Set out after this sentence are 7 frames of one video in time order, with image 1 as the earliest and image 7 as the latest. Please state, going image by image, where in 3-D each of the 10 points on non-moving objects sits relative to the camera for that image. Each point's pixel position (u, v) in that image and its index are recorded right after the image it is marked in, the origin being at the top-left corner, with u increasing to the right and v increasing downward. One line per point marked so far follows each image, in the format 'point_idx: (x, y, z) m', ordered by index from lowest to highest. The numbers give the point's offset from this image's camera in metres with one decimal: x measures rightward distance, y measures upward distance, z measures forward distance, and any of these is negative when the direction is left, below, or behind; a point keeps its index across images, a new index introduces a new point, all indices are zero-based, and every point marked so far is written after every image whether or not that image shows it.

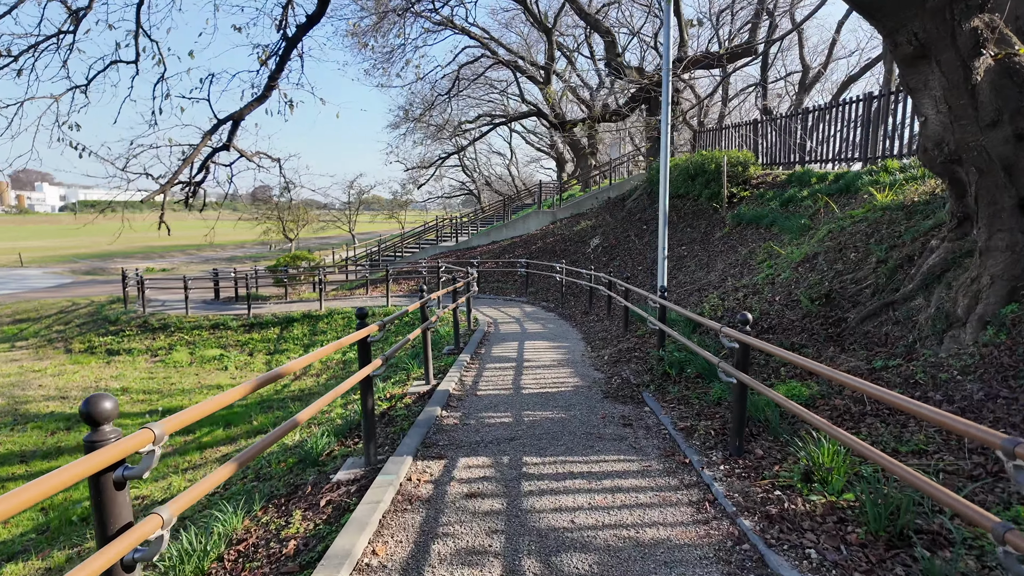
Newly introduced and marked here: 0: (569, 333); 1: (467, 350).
0: (+0.9, -0.7, +9.2) m
1: (-0.6, -0.8, +7.7) m
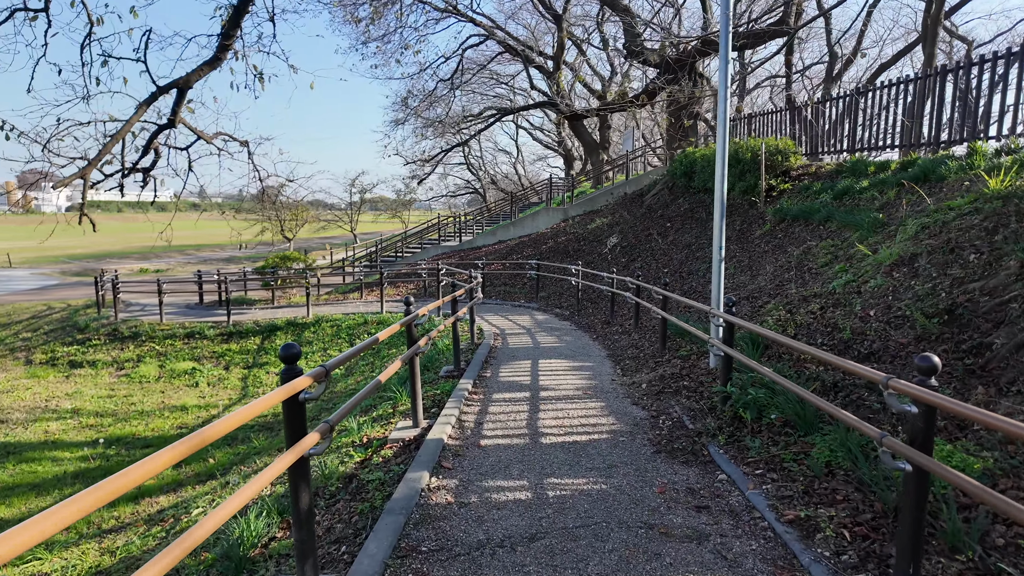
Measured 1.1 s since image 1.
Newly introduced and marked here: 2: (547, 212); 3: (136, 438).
0: (+1.1, -0.8, +7.7) m
1: (-0.4, -0.9, +6.3) m
2: (+1.1, +2.3, +18.2) m
3: (-5.0, -2.0, +7.8) m
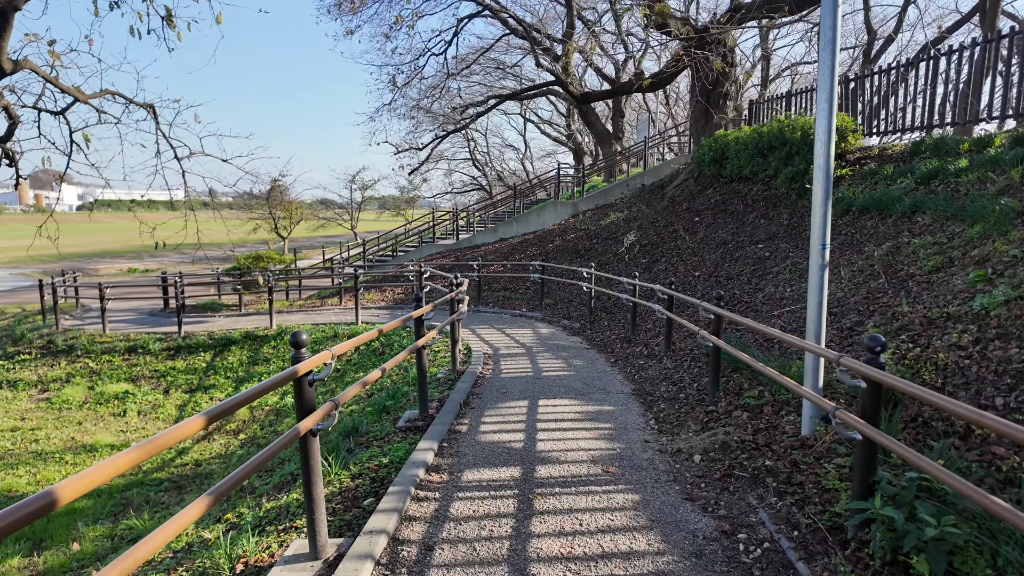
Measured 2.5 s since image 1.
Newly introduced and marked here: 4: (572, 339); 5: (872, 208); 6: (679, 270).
0: (+1.0, -0.9, +5.8) m
1: (-0.6, -1.0, +4.3) m
2: (+1.2, +2.2, +16.3) m
3: (-5.1, -2.1, +6.0) m
4: (+0.8, -0.7, +8.2) m
5: (+4.6, +1.0, +7.6) m
6: (+2.8, +0.3, +9.8) m
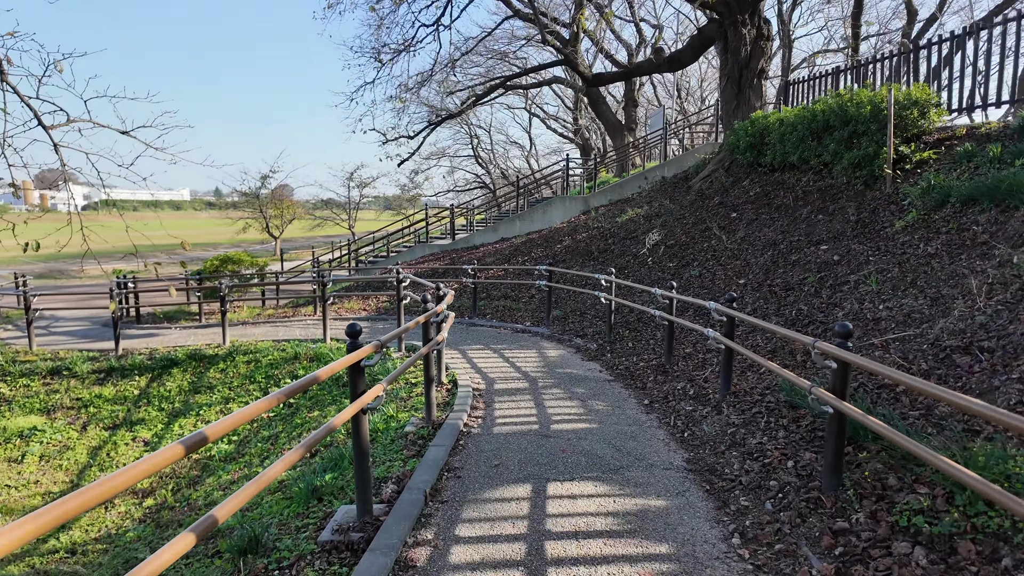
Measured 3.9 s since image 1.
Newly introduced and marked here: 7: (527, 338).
0: (+1.0, -1.1, +4.0) m
1: (-0.6, -1.2, +2.6) m
2: (+1.2, +2.1, +14.5) m
3: (-5.1, -2.2, +4.2) m
4: (+0.8, -0.9, +6.4) m
5: (+4.6, +0.9, +5.8) m
6: (+2.8, +0.1, +8.0) m
7: (+0.2, -0.7, +8.0) m
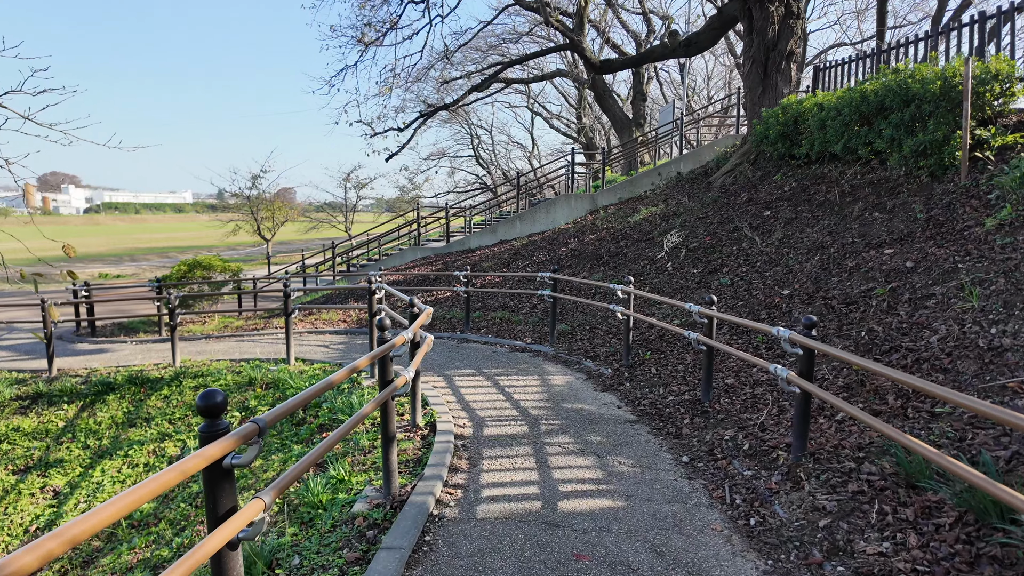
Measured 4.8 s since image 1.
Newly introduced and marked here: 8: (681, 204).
0: (+0.9, -1.2, +2.7) m
1: (-0.6, -1.3, +1.3) m
2: (+1.2, +1.9, +13.2) m
3: (-5.1, -2.4, +3.0) m
4: (+0.8, -1.0, +5.2) m
5: (+4.6, +0.8, +4.5) m
6: (+2.8, 0.0, +6.7) m
7: (+0.2, -0.8, +6.7) m
8: (+2.9, +1.4, +10.1) m
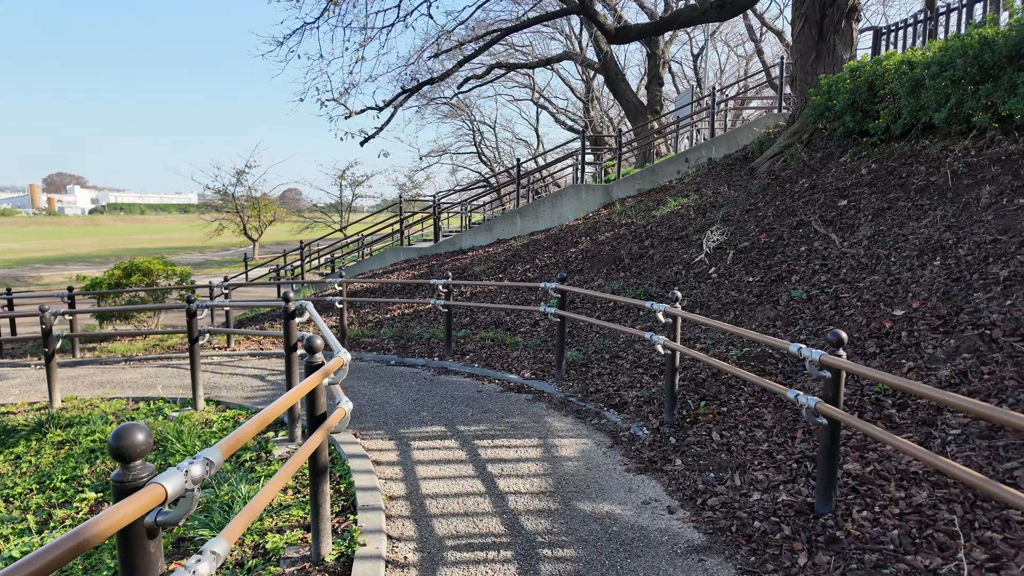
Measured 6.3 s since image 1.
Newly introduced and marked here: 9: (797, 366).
0: (+0.8, -1.3, +0.7) m
1: (-0.8, -1.4, -0.7) m
2: (+1.2, +1.8, +11.2) m
3: (-5.3, -2.5, +1.0) m
4: (+0.7, -1.1, +3.2) m
5: (+4.5, +0.6, +2.5) m
6: (+2.7, -0.1, +4.7) m
7: (+0.1, -0.9, +4.8) m
8: (+2.9, +1.3, +8.1) m
9: (+2.1, -0.6, +4.4) m
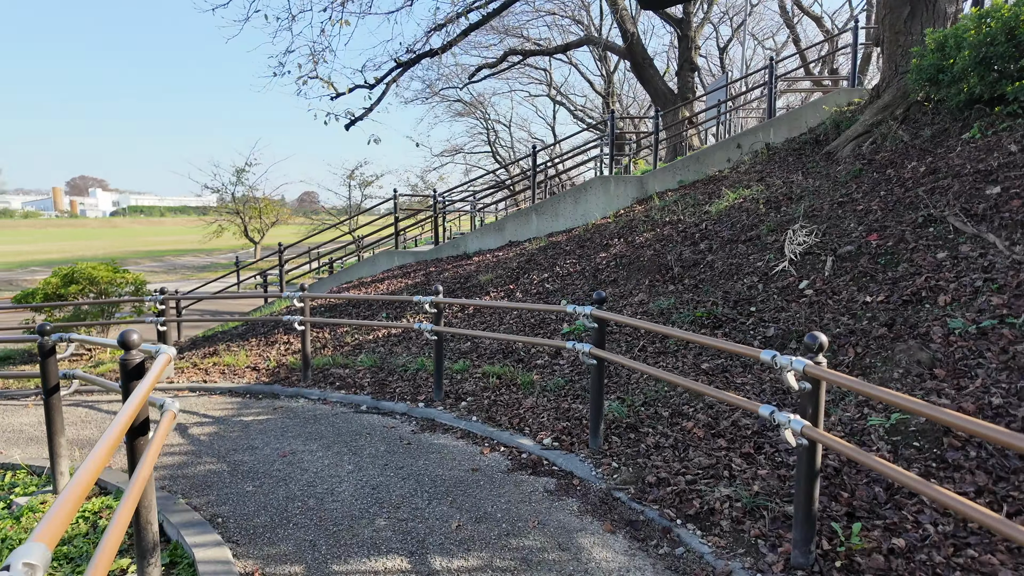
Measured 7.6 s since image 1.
0: (+0.7, -1.5, -1.0) m
1: (-0.9, -1.5, -2.4) m
2: (+1.5, +1.6, +9.5) m
3: (-5.3, -2.6, -0.6) m
4: (+0.7, -1.3, +1.4) m
5: (+4.5, +0.5, +0.6) m
6: (+2.7, -0.3, +2.9) m
7: (+0.2, -1.1, +3.0) m
8: (+3.0, +1.1, +6.3) m
9: (+2.2, -0.7, +2.6) m
